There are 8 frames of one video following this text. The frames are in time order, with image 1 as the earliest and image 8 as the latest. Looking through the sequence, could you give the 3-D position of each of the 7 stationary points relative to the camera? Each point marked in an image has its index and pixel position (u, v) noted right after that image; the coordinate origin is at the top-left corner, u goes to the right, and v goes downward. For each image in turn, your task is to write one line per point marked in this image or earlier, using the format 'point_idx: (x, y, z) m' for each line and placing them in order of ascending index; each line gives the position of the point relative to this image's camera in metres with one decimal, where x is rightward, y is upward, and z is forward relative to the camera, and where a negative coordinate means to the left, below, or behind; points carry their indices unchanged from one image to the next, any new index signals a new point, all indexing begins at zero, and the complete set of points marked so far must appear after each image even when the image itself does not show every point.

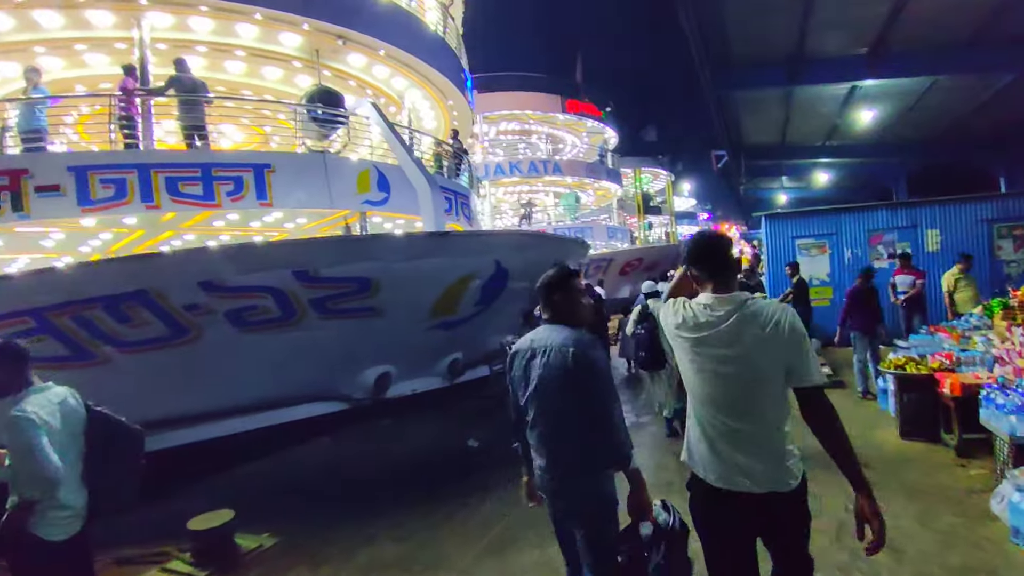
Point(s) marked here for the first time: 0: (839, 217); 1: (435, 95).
0: (+5.7, +1.2, +9.8) m
1: (-1.5, +3.8, +11.2) m
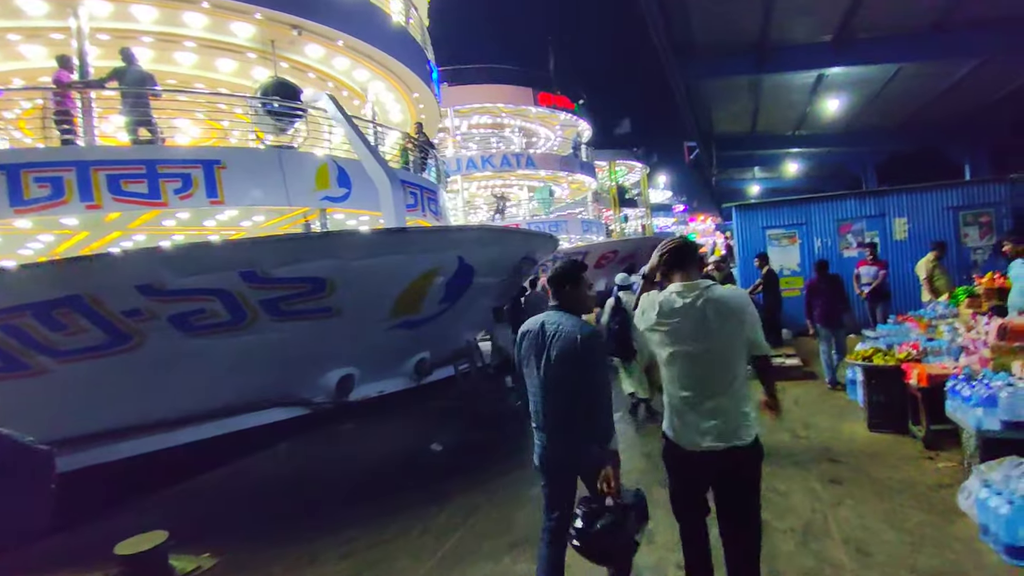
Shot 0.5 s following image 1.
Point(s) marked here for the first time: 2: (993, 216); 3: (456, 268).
0: (+5.1, +1.4, +9.8) m
1: (-2.2, +3.9, +10.9) m
2: (+7.6, +1.1, +8.9) m
3: (-0.7, +0.2, +6.7) m
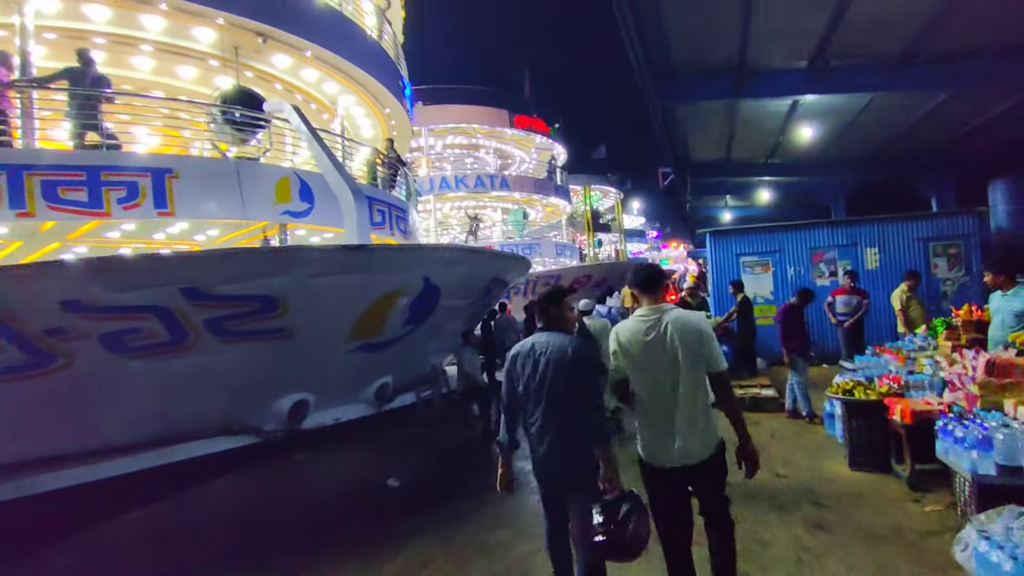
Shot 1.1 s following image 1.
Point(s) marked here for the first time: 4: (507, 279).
0: (+4.6, +0.9, +9.7) m
1: (-2.6, +3.5, +10.7) m
2: (+7.1, +0.6, +9.0) m
3: (-1.0, 0.0, +6.4) m
4: (-0.1, +0.2, +8.2) m
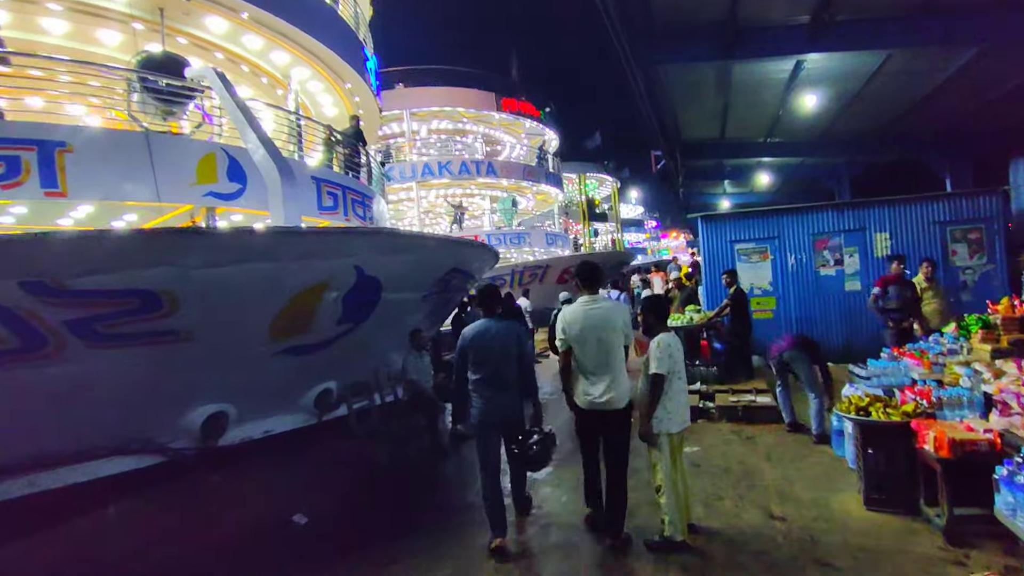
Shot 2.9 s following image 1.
0: (+4.2, +1.1, +8.8) m
1: (-3.1, +3.6, +9.7) m
2: (+6.7, +0.8, +8.0) m
3: (-1.5, +0.1, +5.4) m
4: (-0.6, +0.3, +7.2) m
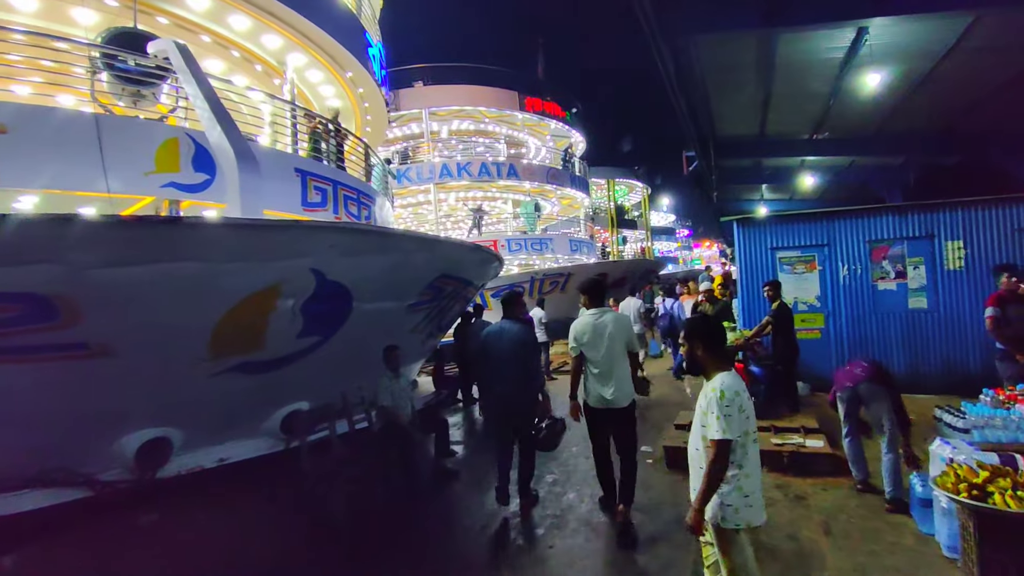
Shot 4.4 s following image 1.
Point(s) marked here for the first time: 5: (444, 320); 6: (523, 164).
0: (+4.3, +0.9, +7.6) m
1: (-2.9, +3.5, +8.9) m
2: (+6.7, +0.6, +6.7) m
3: (-1.6, 0.0, +4.5) m
4: (-0.6, +0.2, +6.3) m
5: (-0.9, -0.4, +7.2) m
6: (+0.4, +4.1, +18.8) m
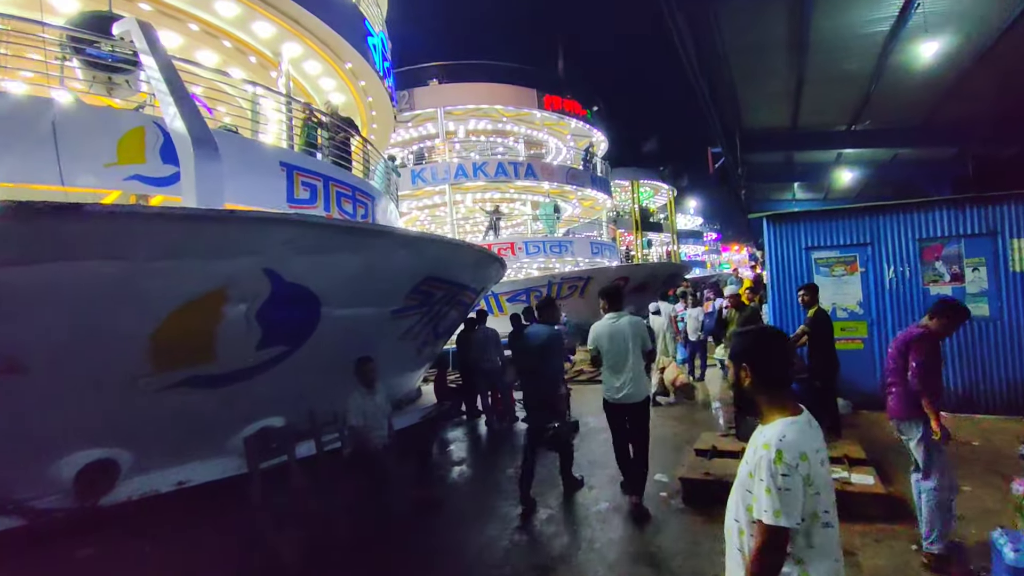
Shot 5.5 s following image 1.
0: (+4.3, +0.8, +6.7) m
1: (-2.8, +3.5, +8.4) m
2: (+6.7, +0.5, +5.7) m
3: (-1.7, 0.0, +3.9) m
4: (-0.6, +0.1, +5.7) m
5: (-0.8, -0.4, +6.6) m
6: (+0.9, +4.0, +18.1) m
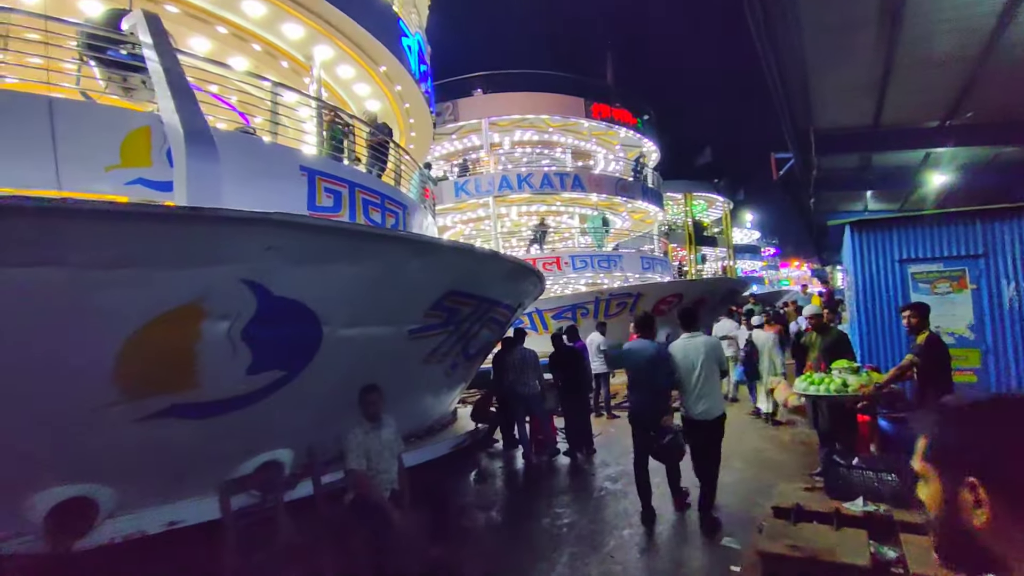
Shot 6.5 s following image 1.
0: (+4.7, +0.6, +5.6) m
1: (-2.2, +3.3, +8.0) m
2: (+7.0, +0.3, +4.4) m
3: (-1.5, -0.1, +3.3) m
4: (-0.3, 0.0, +5.0) m
5: (-0.4, -0.6, +5.9) m
6: (+2.4, +3.5, +17.4) m
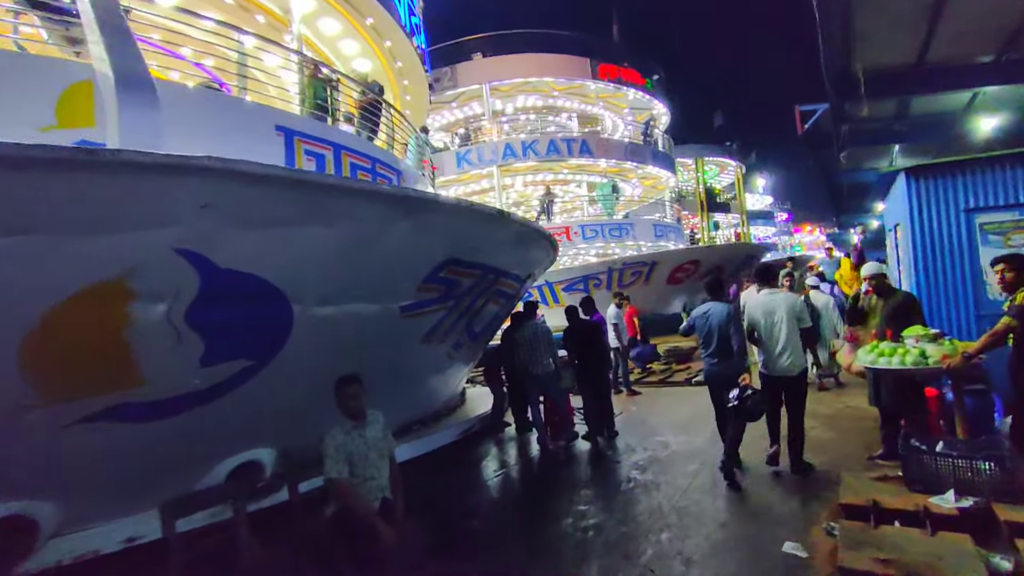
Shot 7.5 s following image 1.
0: (+4.8, +1.0, +4.8) m
1: (-2.2, +3.6, +7.2) m
2: (+7.1, +0.8, +3.6) m
3: (-1.4, 0.0, +2.7) m
4: (-0.2, +0.2, +4.3) m
5: (-0.3, -0.3, +5.2) m
6: (+2.5, +4.3, +16.5) m
